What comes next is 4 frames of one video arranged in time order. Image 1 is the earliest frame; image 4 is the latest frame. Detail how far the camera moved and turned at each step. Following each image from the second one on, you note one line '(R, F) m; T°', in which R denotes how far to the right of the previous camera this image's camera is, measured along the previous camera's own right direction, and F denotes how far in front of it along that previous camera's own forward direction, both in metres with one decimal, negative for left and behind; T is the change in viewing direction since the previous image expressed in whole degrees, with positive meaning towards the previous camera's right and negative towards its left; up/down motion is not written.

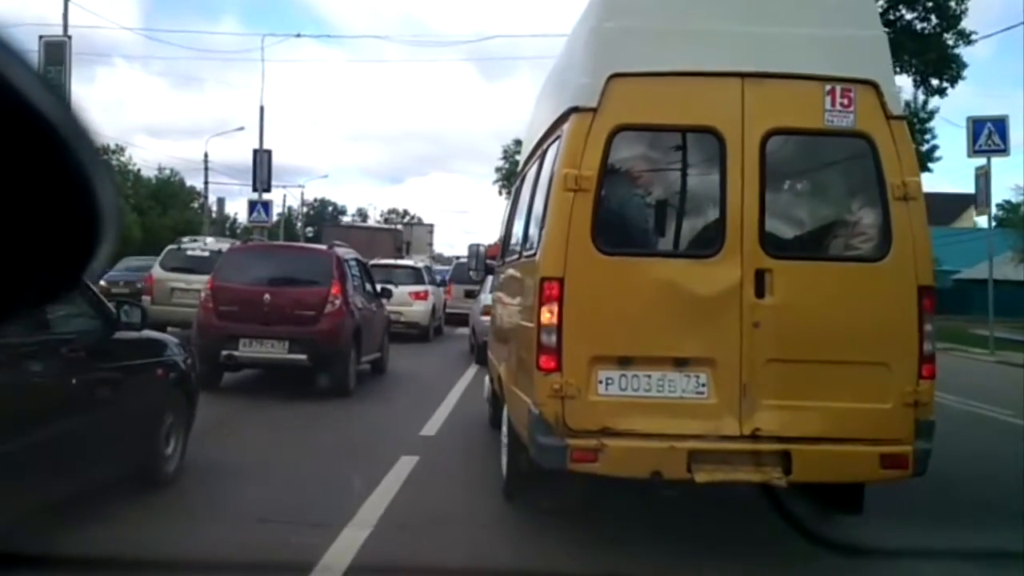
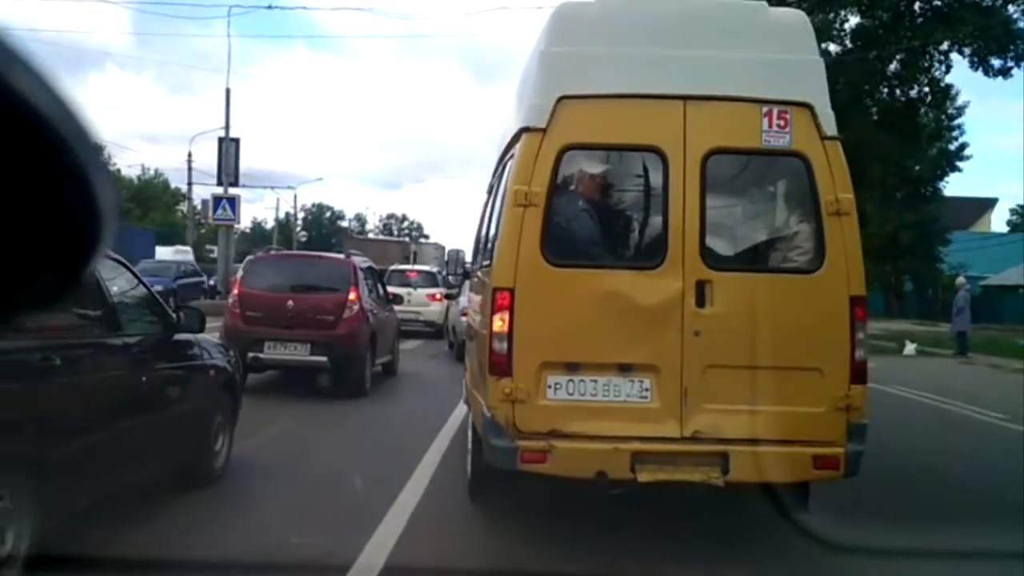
(+0.2, -0.3) m; 0°
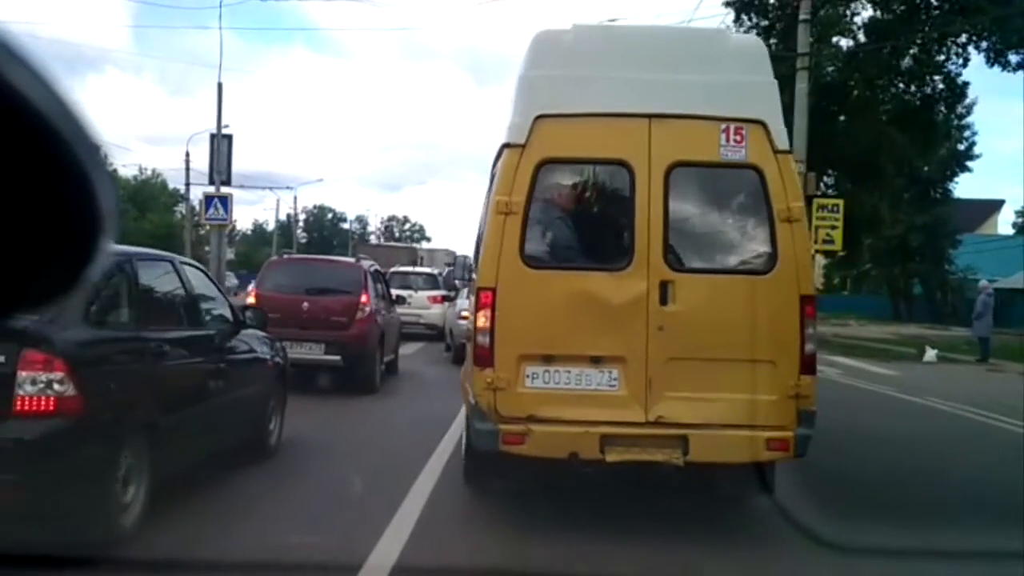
(+0.1, -0.6) m; 0°
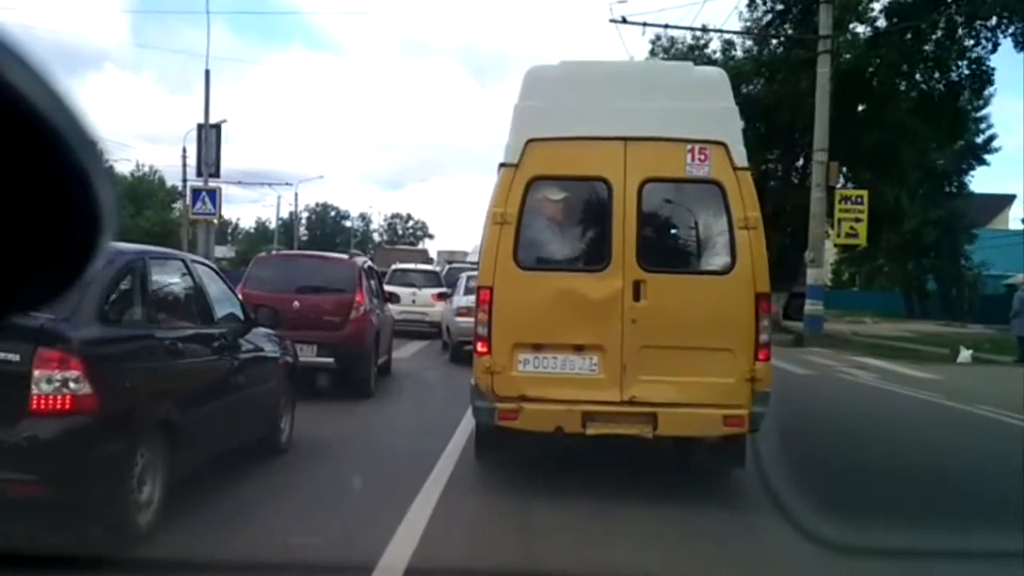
(+0.1, -1.1) m; 0°
